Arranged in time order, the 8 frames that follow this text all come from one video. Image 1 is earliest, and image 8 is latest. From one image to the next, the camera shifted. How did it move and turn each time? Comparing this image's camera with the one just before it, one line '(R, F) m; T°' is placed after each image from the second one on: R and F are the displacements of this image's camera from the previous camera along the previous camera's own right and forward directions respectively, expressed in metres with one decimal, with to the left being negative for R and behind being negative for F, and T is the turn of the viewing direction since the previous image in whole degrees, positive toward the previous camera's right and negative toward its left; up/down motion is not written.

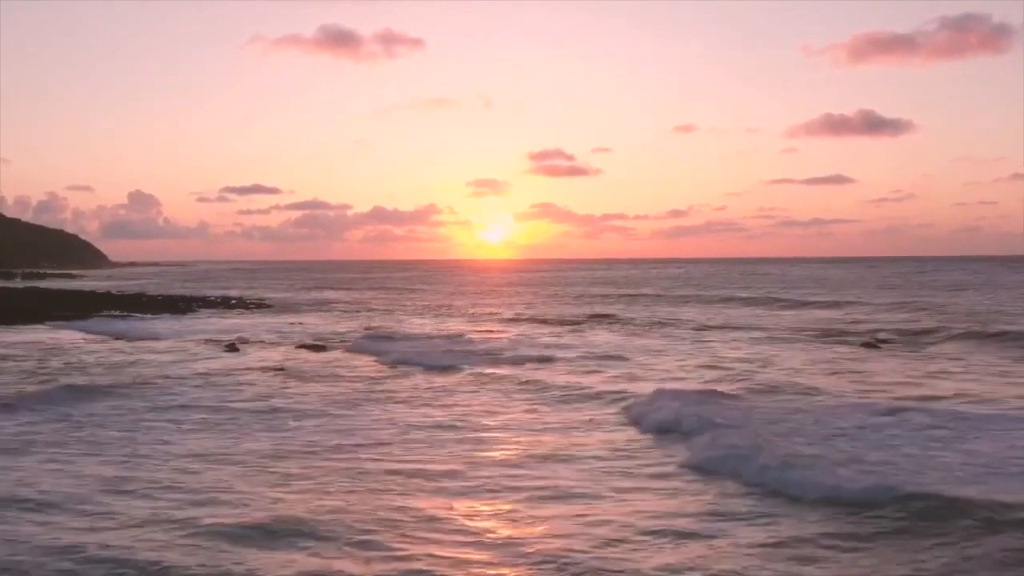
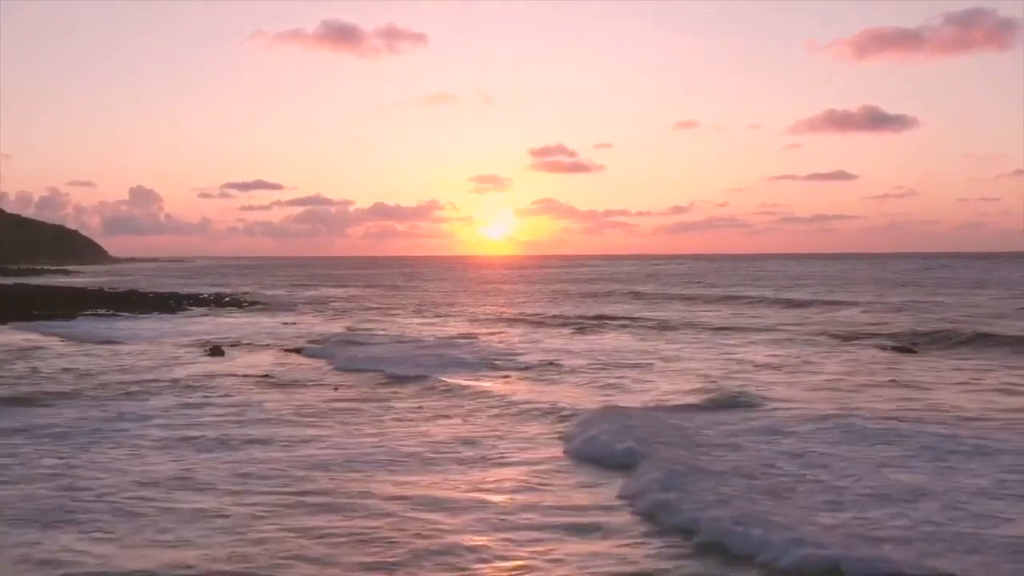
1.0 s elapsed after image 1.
(0.0, +1.9) m; 0°
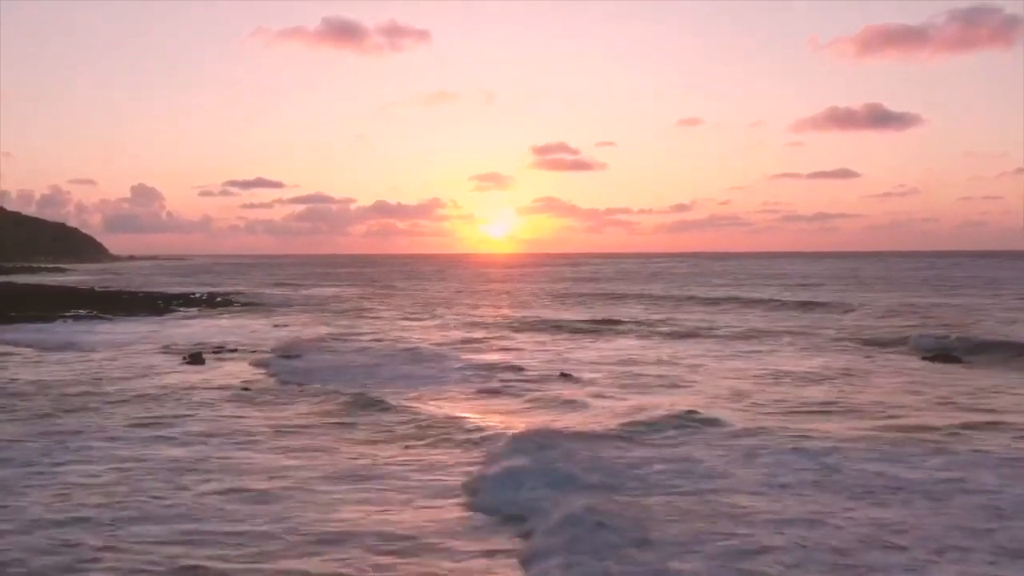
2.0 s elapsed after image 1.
(-0.1, +2.2) m; 0°
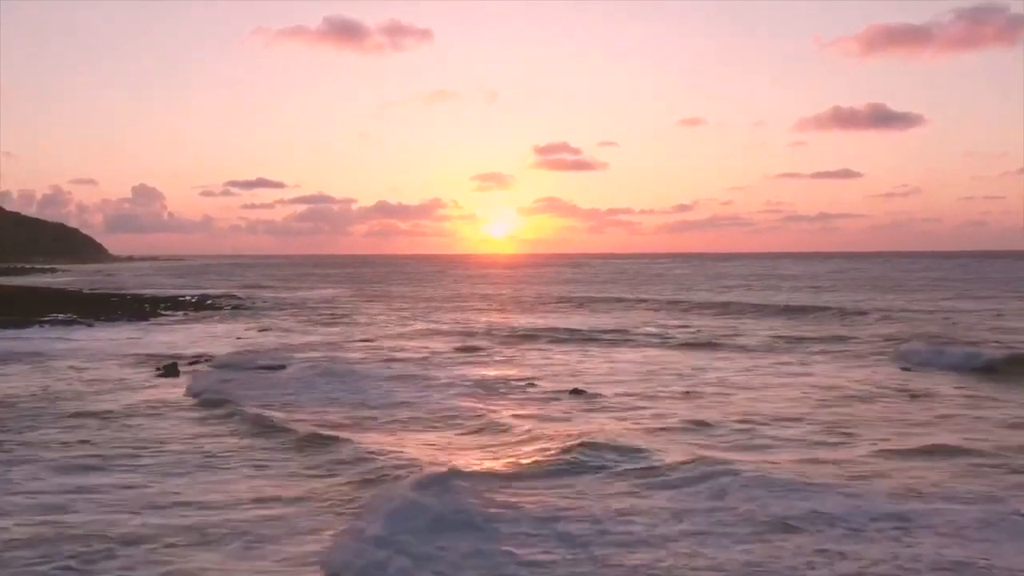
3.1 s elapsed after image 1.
(-0.1, +2.3) m; 0°
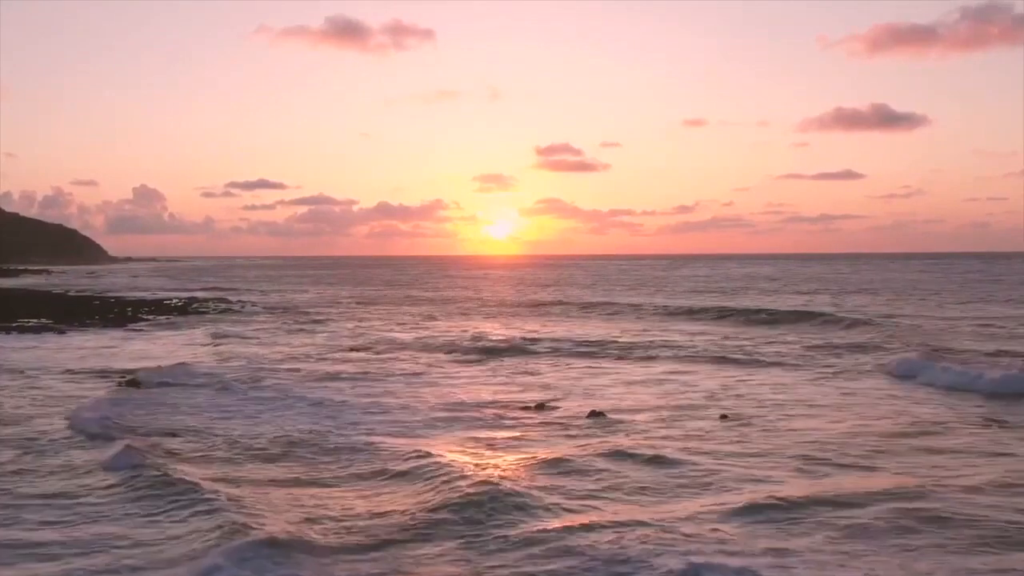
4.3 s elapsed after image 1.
(-0.1, +2.9) m; 0°
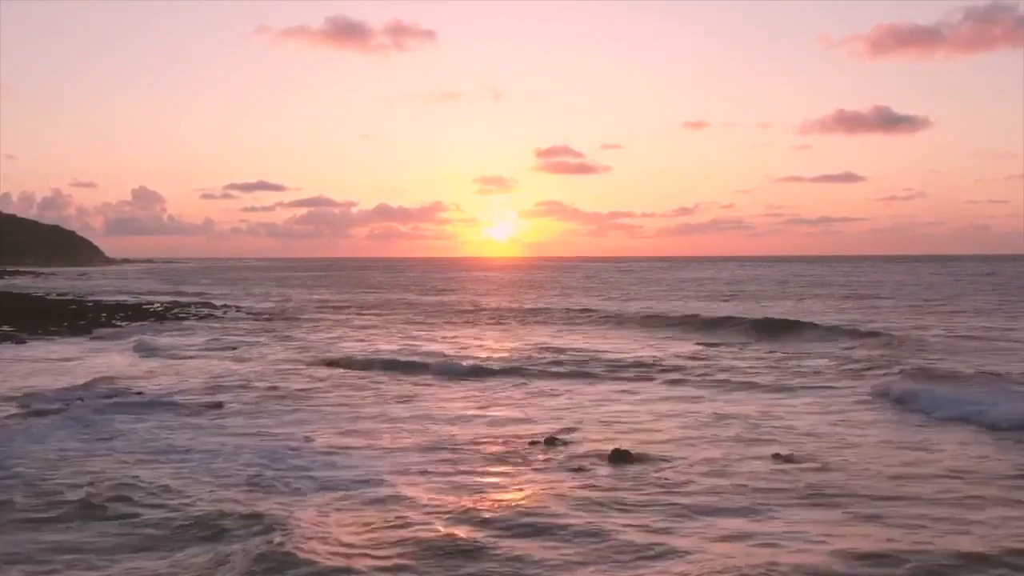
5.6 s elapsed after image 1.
(-0.1, +3.3) m; 0°
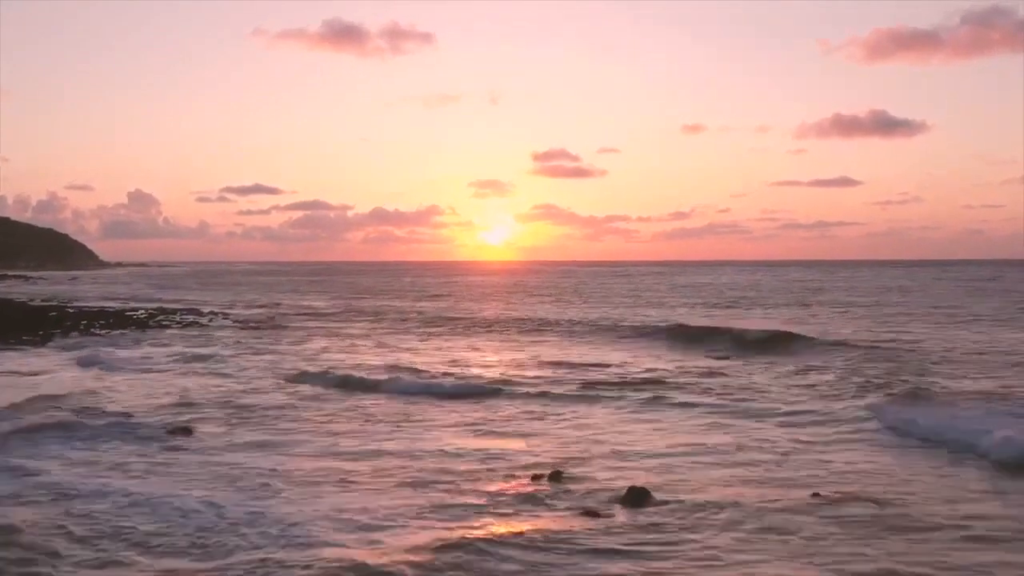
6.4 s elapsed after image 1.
(-0.1, +1.9) m; 0°
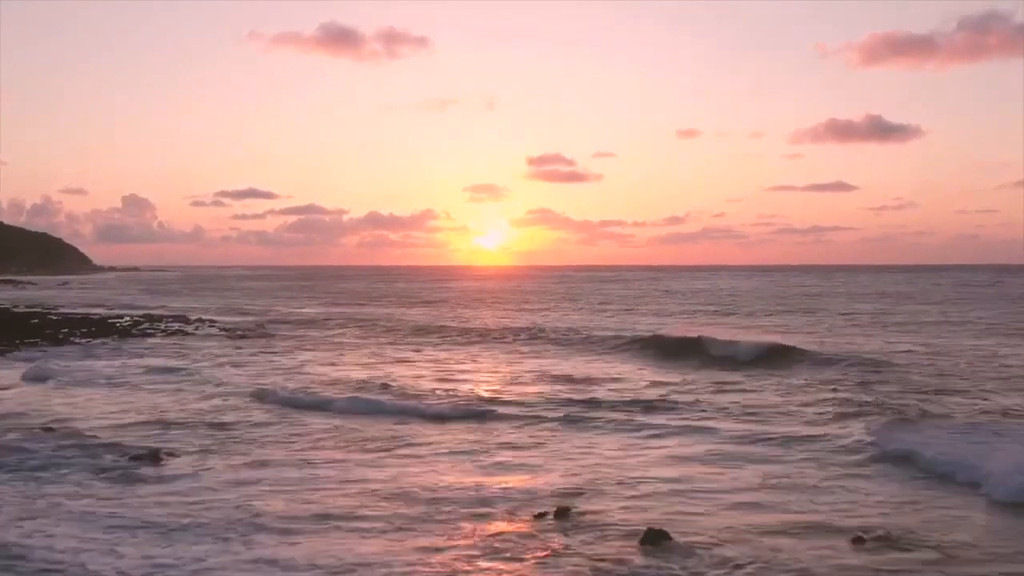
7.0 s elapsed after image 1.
(-0.1, +1.6) m; 0°
